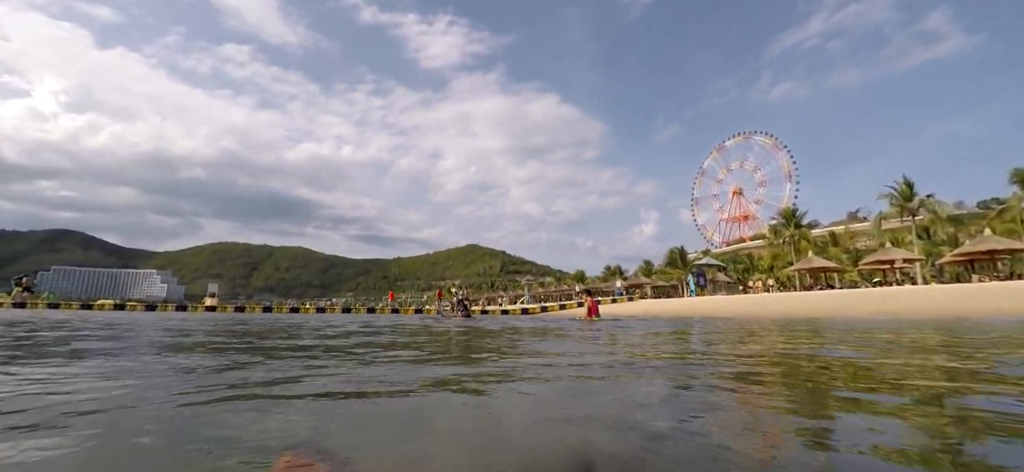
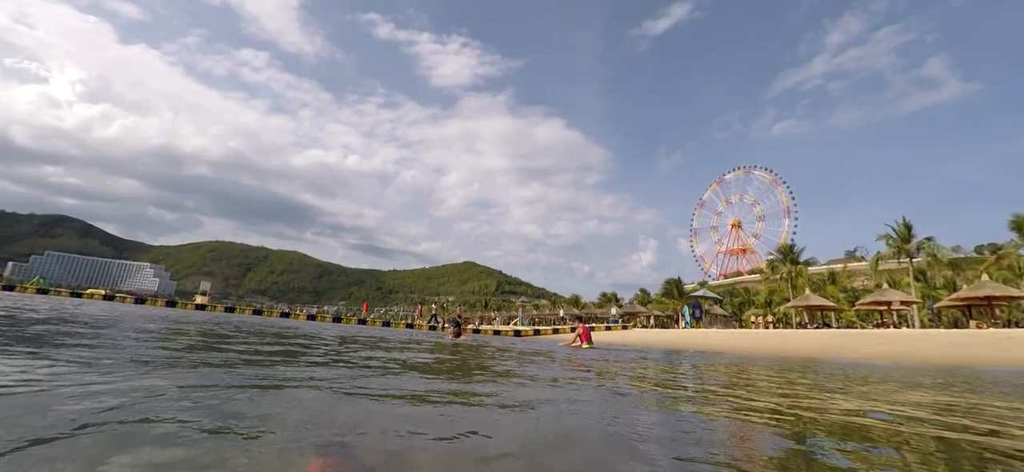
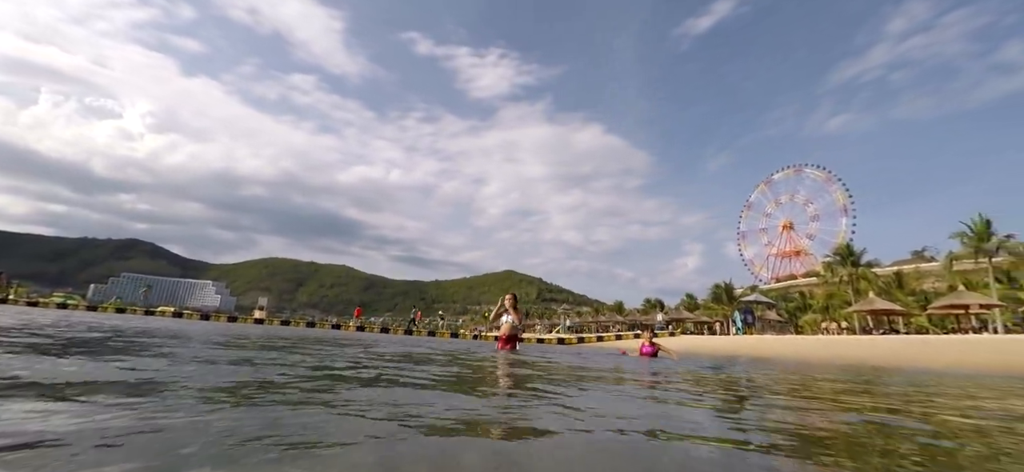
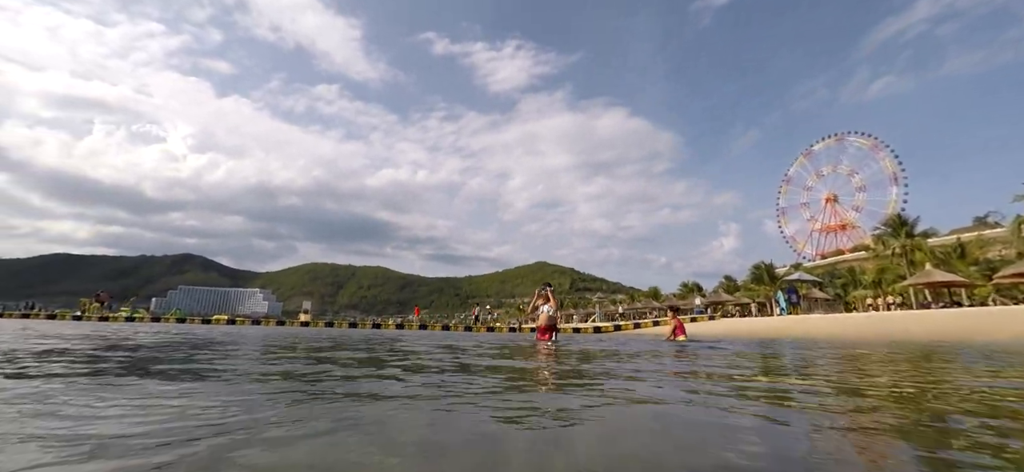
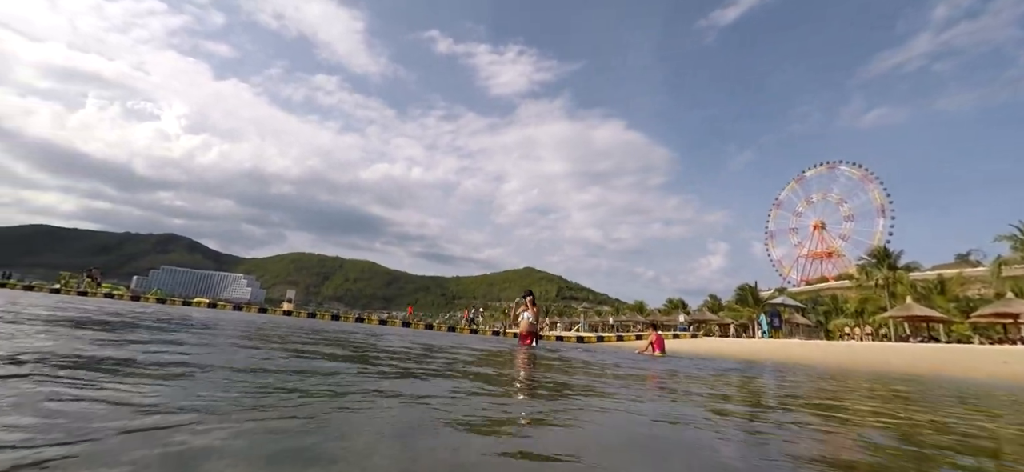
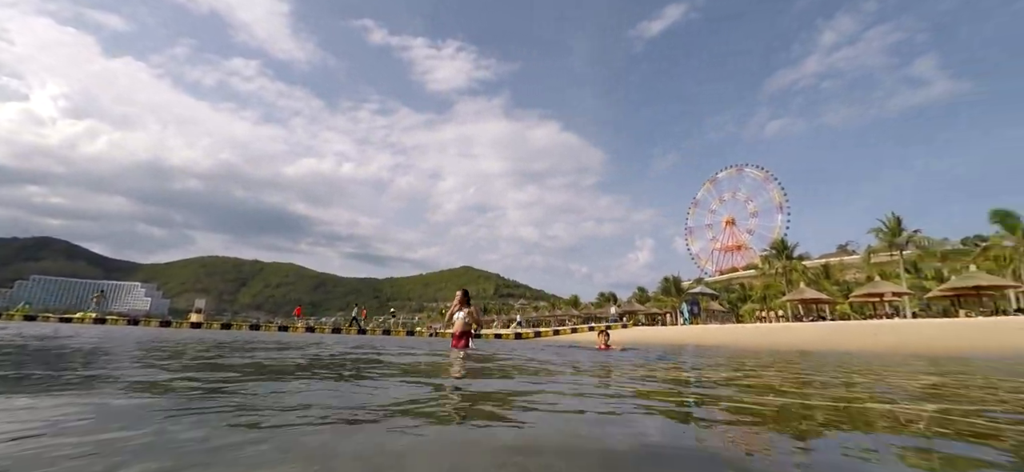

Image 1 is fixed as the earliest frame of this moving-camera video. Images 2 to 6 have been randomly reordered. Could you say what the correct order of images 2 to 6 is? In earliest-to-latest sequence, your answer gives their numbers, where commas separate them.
2, 5, 4, 3, 6
